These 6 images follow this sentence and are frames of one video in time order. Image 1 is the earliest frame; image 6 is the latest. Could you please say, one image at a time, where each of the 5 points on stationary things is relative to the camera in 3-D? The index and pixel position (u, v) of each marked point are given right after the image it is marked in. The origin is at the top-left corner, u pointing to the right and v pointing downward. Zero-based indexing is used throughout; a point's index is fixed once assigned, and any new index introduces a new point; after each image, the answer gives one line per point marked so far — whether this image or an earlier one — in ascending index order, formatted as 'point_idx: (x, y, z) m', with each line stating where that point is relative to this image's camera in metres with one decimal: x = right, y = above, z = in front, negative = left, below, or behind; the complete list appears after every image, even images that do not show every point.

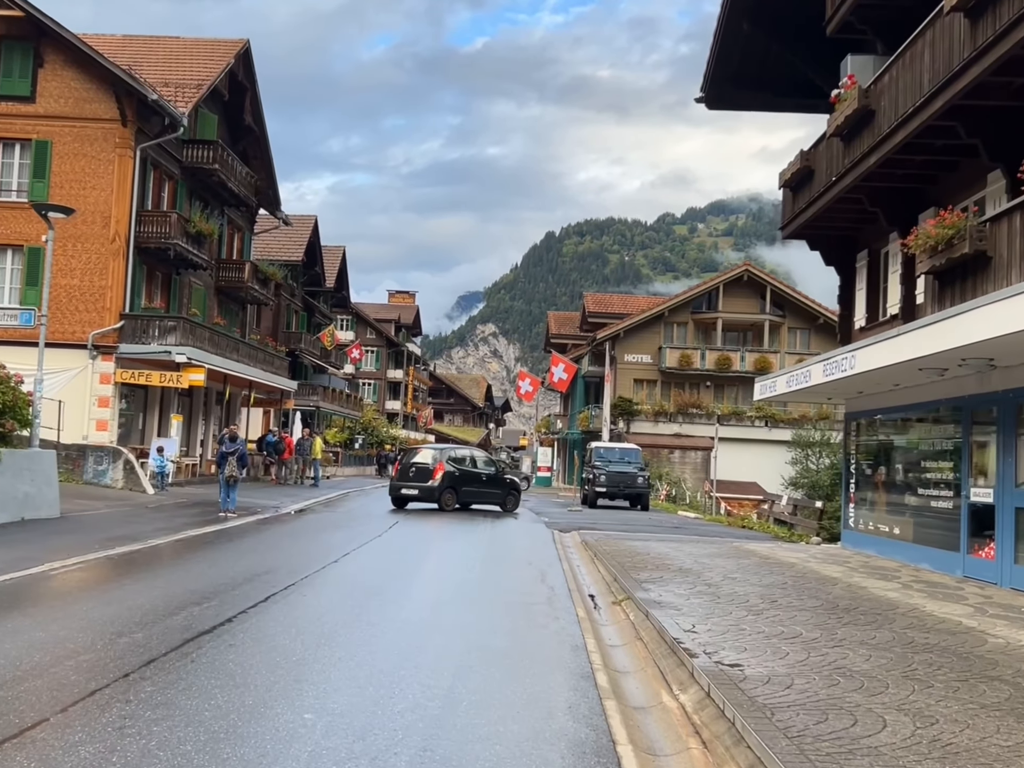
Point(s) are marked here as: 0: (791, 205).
0: (+5.1, +3.3, +17.3) m
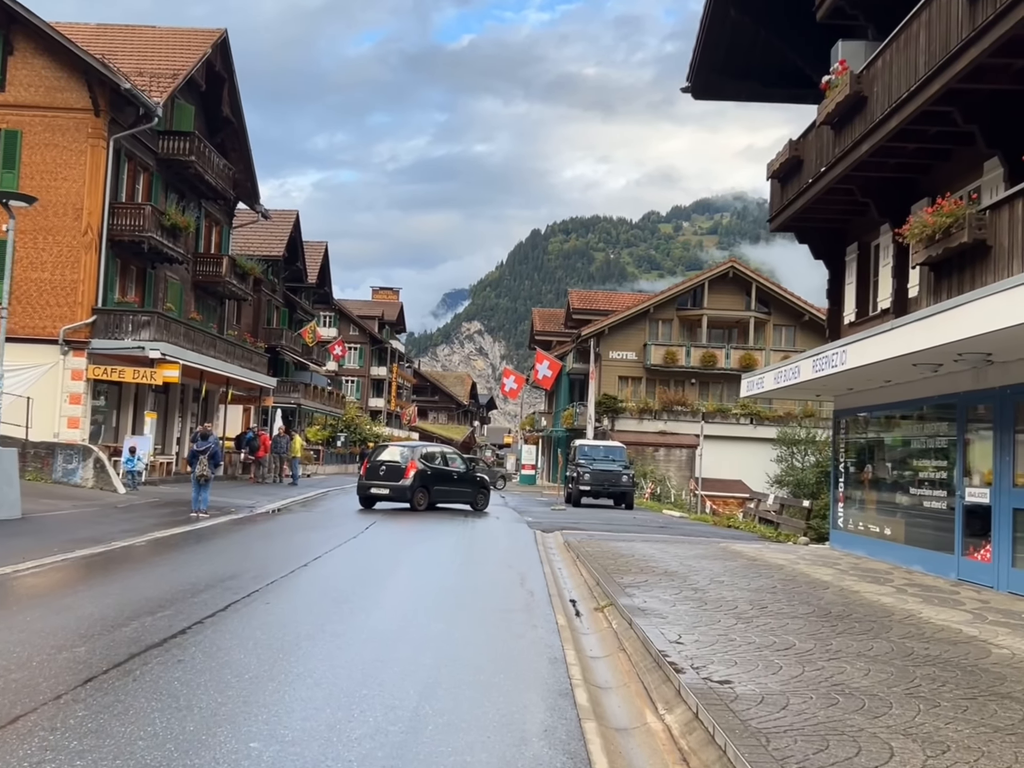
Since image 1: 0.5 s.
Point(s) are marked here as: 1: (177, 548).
0: (+4.7, +3.3, +16.9) m
1: (-5.6, -2.7, +16.1) m
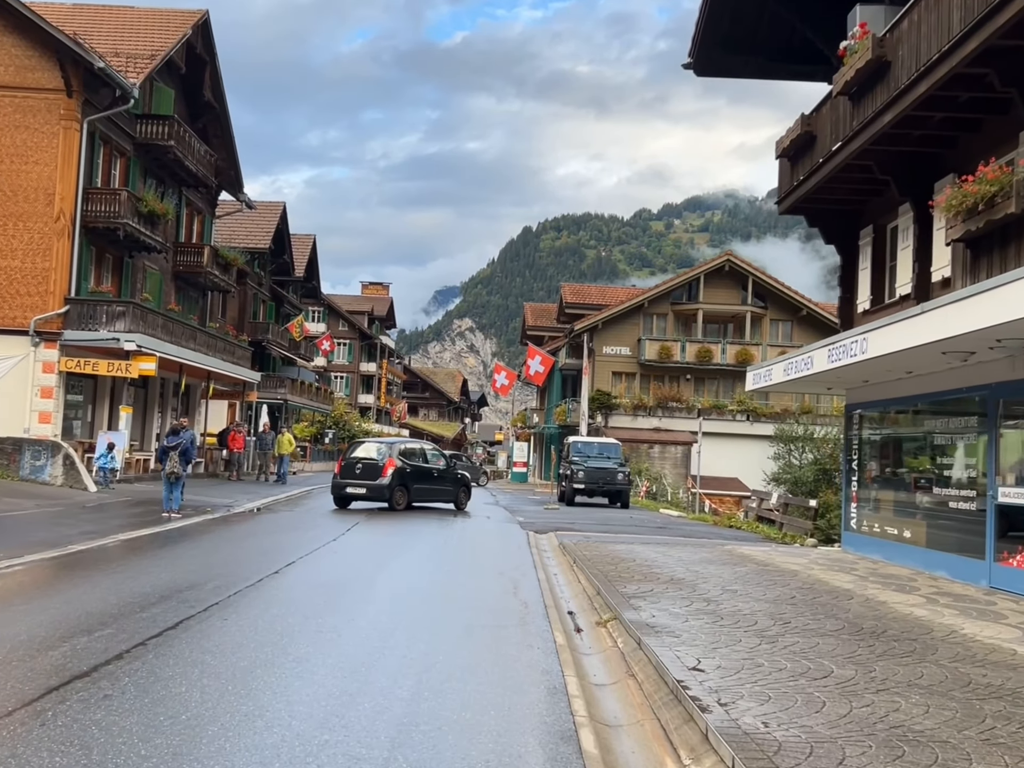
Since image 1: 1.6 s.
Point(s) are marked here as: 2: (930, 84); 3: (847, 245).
0: (+4.6, +3.4, +15.8) m
1: (-5.7, -2.6, +15.0) m
2: (+4.7, +3.4, +10.8) m
3: (+5.7, +2.4, +16.2) m
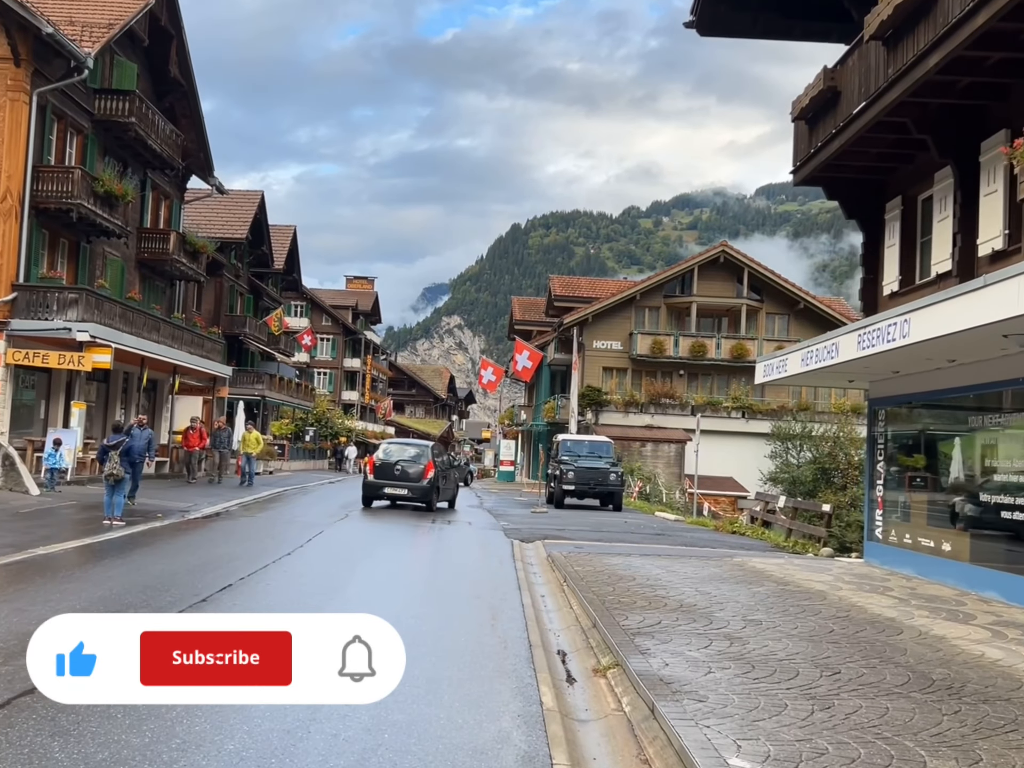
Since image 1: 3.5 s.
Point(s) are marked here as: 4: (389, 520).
0: (+4.3, +3.6, +14.1) m
1: (-5.9, -2.5, +13.1) m
2: (+4.5, +3.5, +9.0) m
3: (+5.5, +2.5, +14.5) m
4: (-2.6, -2.8, +19.9) m
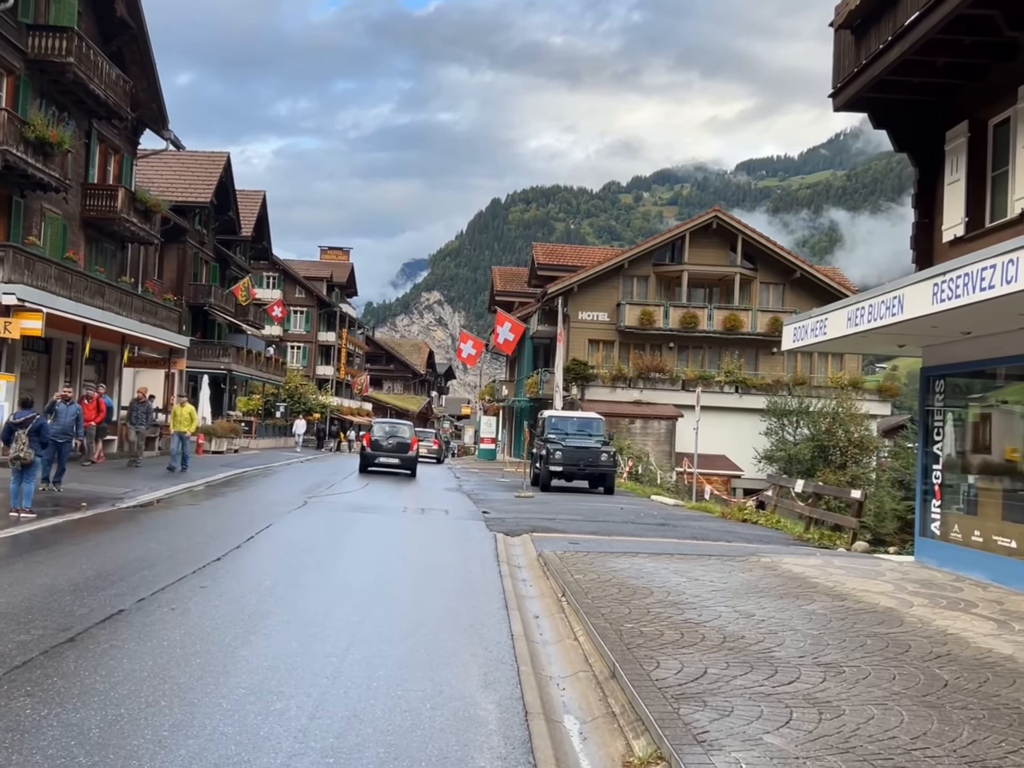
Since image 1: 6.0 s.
0: (+4.1, +4.0, +11.6) m
1: (-6.1, -2.1, +10.6) m
2: (+4.4, +3.8, +6.6) m
3: (+5.3, +2.9, +12.1) m
4: (-2.9, -2.3, +17.4) m
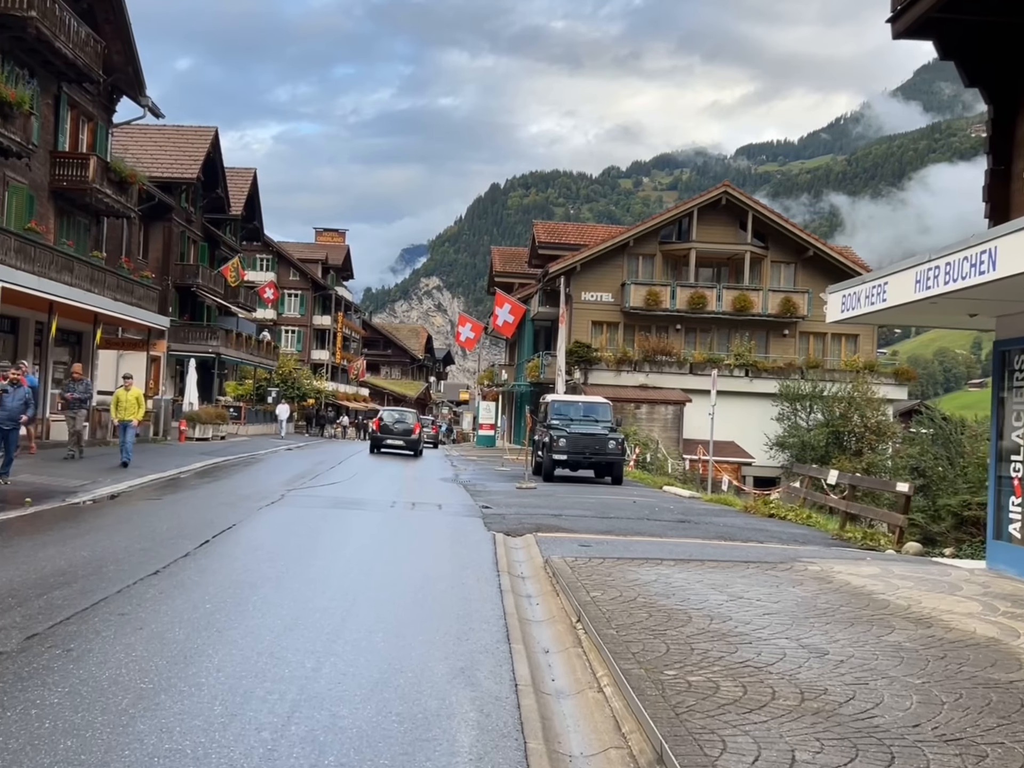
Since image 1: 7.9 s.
0: (+4.2, +4.2, +9.8) m
1: (-6.1, -1.8, +8.9) m
2: (+4.5, +4.0, +4.7) m
3: (+5.3, +3.2, +10.2) m
4: (-2.9, -1.9, +15.7) m
